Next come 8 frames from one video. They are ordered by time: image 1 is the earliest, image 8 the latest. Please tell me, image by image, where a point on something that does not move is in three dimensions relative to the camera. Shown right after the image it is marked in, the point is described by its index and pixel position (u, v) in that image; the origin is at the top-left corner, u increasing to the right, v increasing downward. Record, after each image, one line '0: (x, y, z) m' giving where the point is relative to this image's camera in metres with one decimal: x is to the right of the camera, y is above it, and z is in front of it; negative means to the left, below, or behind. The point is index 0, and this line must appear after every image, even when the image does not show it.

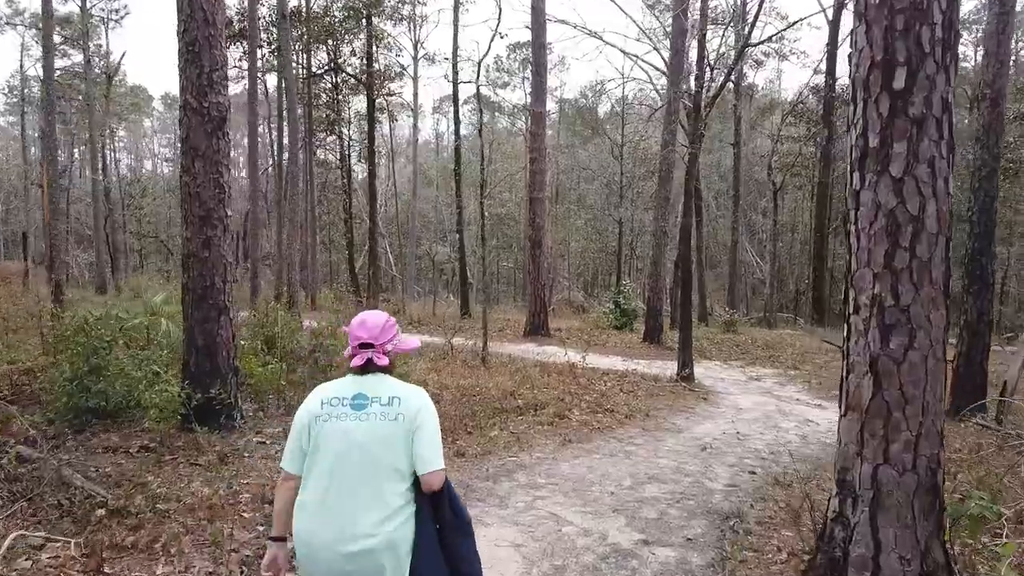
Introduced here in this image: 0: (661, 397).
0: (+2.0, -1.5, +10.1) m
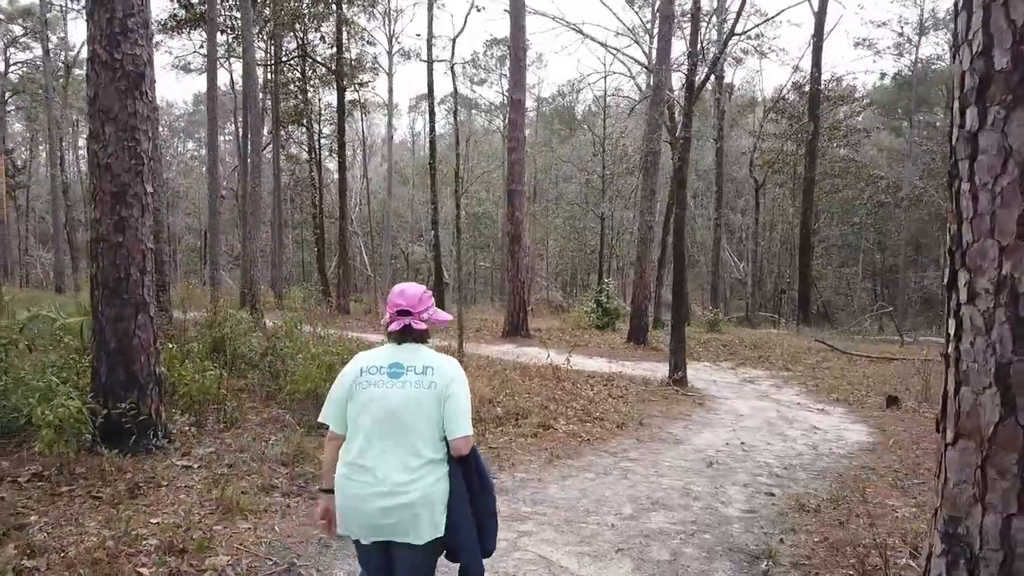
0: (+1.7, -1.4, +9.3) m
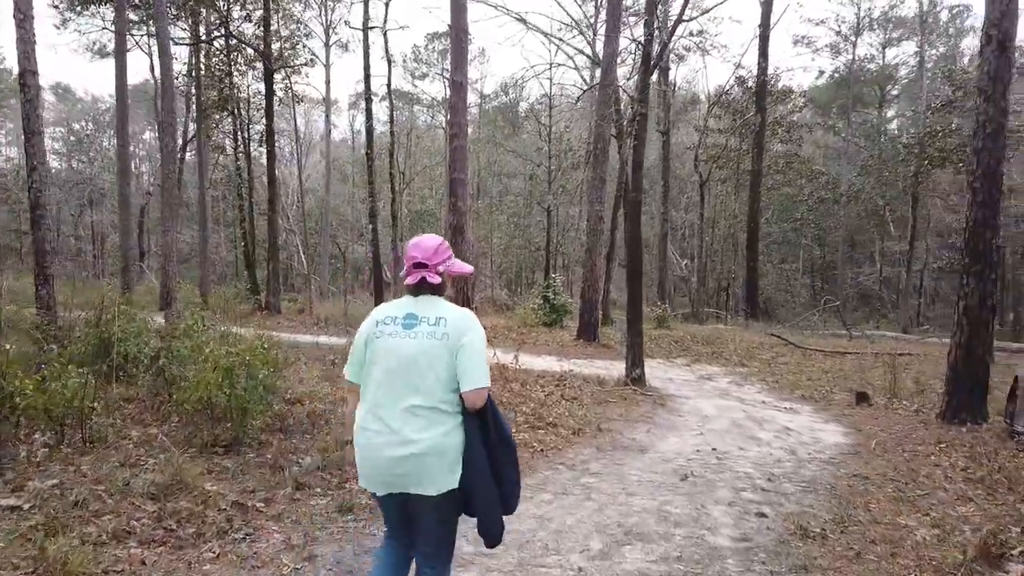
0: (+1.1, -1.3, +8.3) m
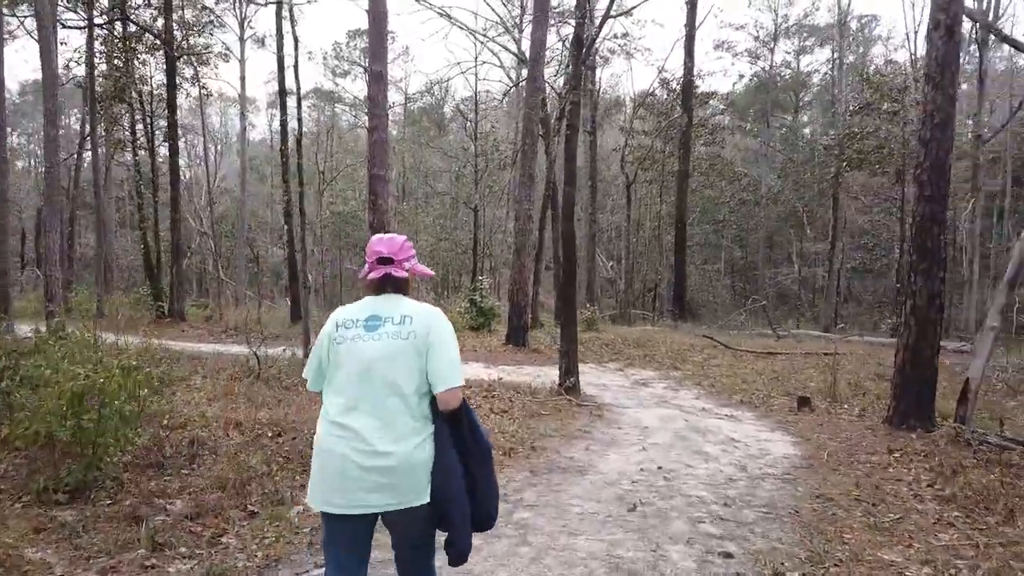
0: (+0.3, -1.3, +7.6) m
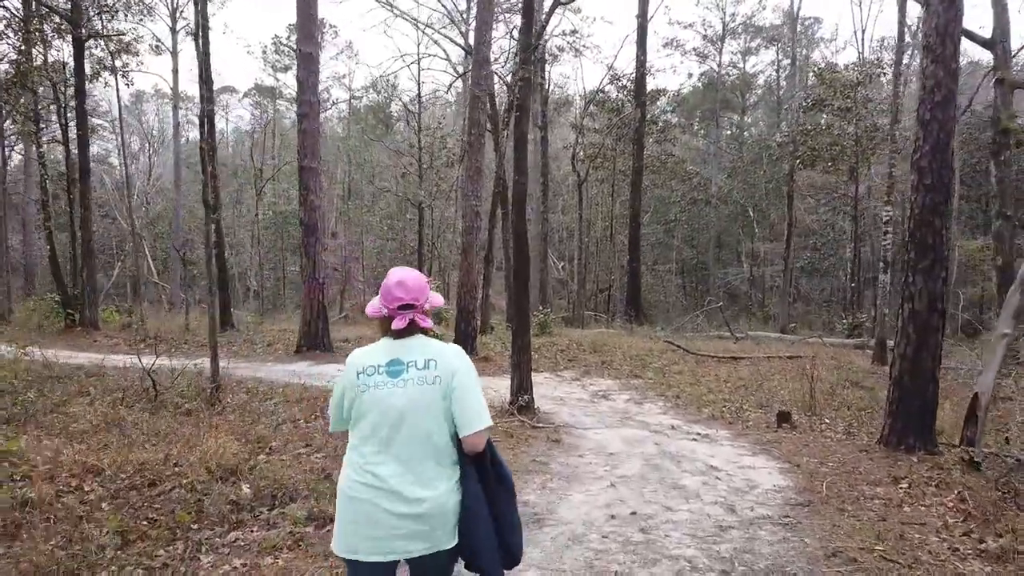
0: (-0.1, -1.4, +6.5) m
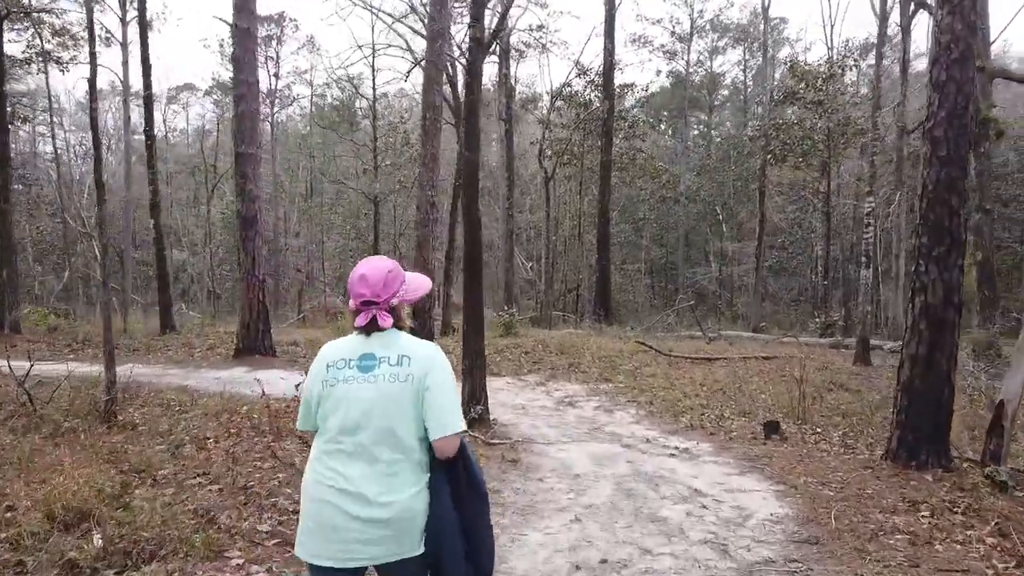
0: (-0.5, -1.3, +5.4) m
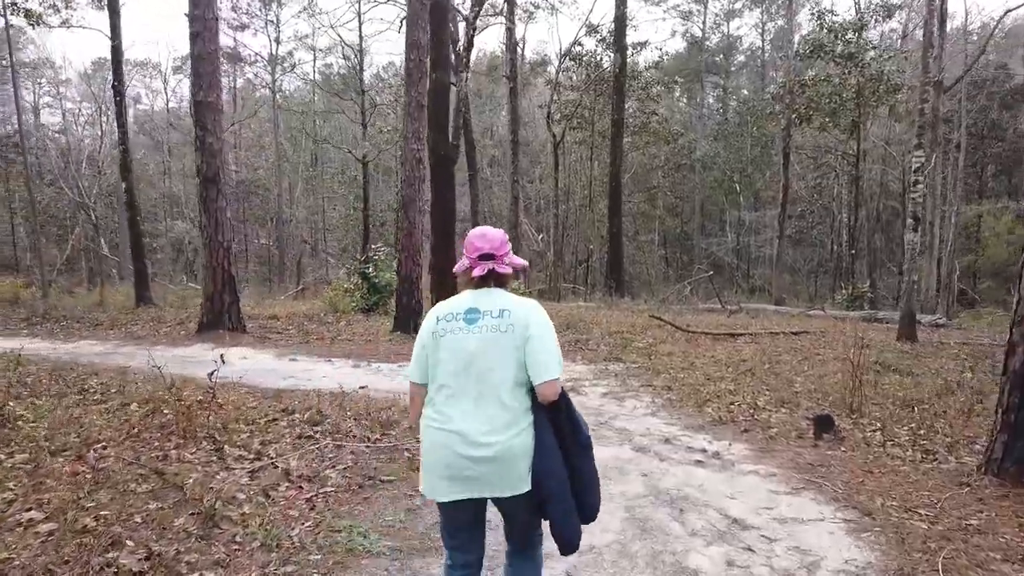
0: (-0.7, -1.1, +4.0) m
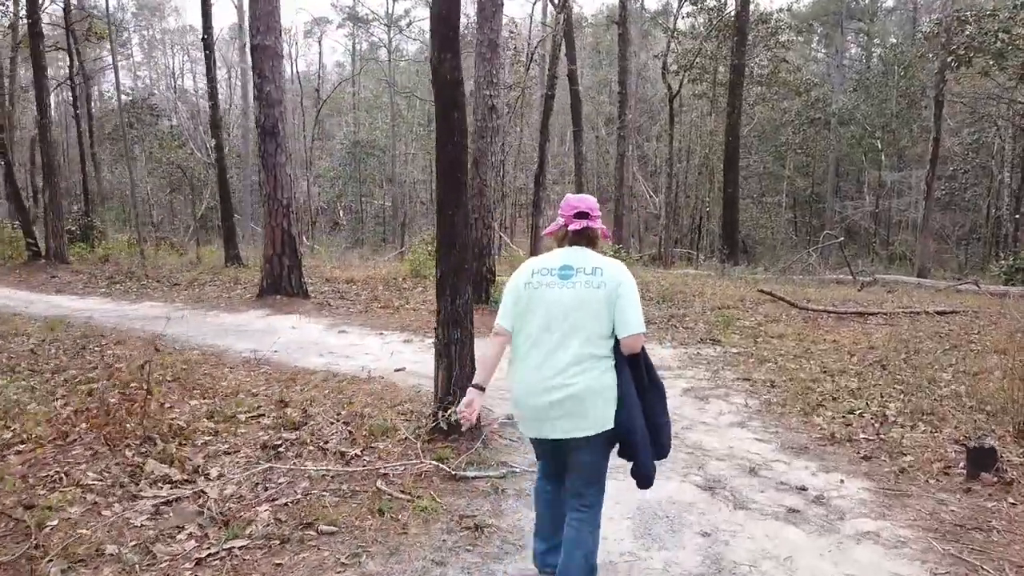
0: (-0.7, -1.0, +2.8) m
